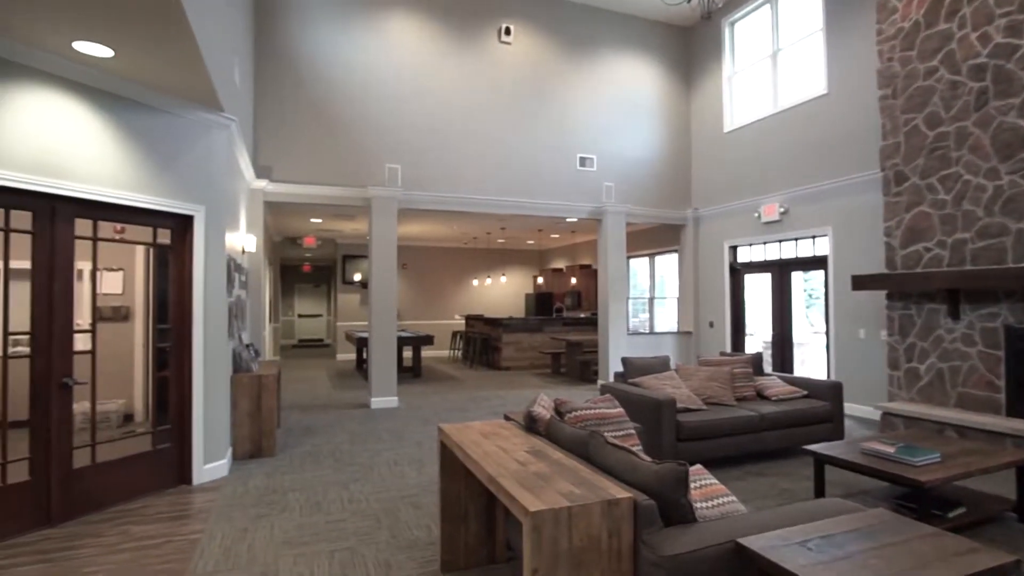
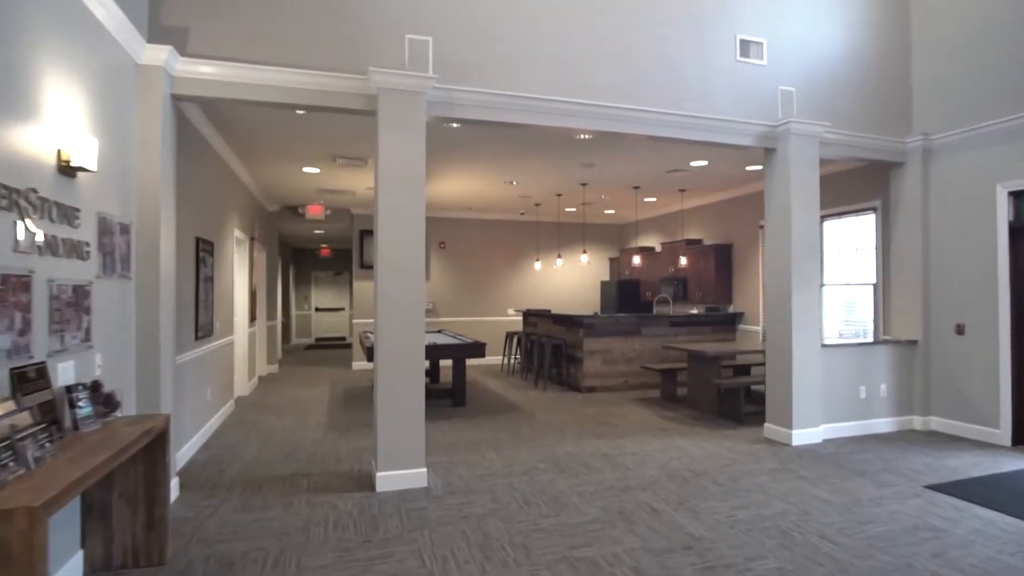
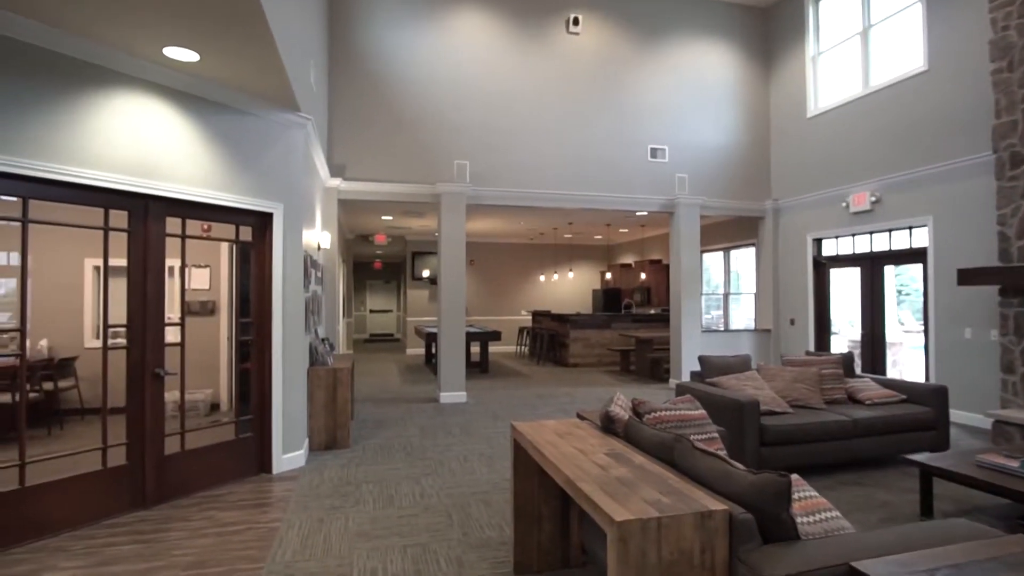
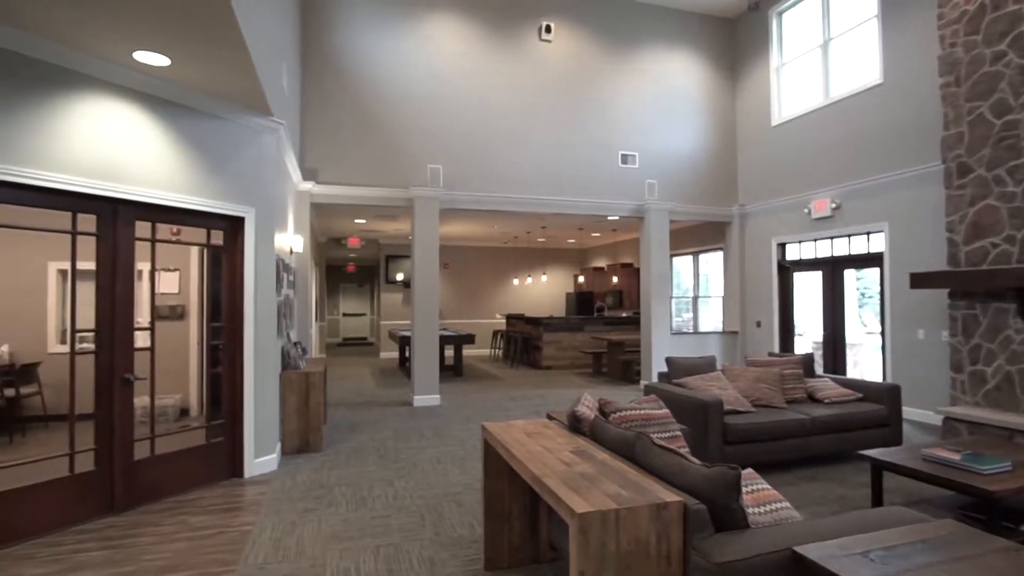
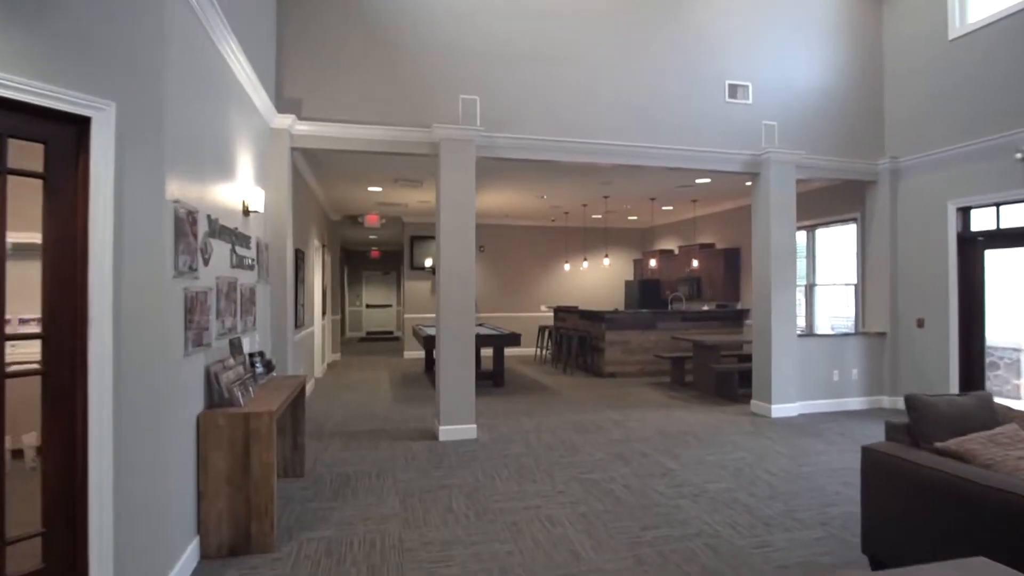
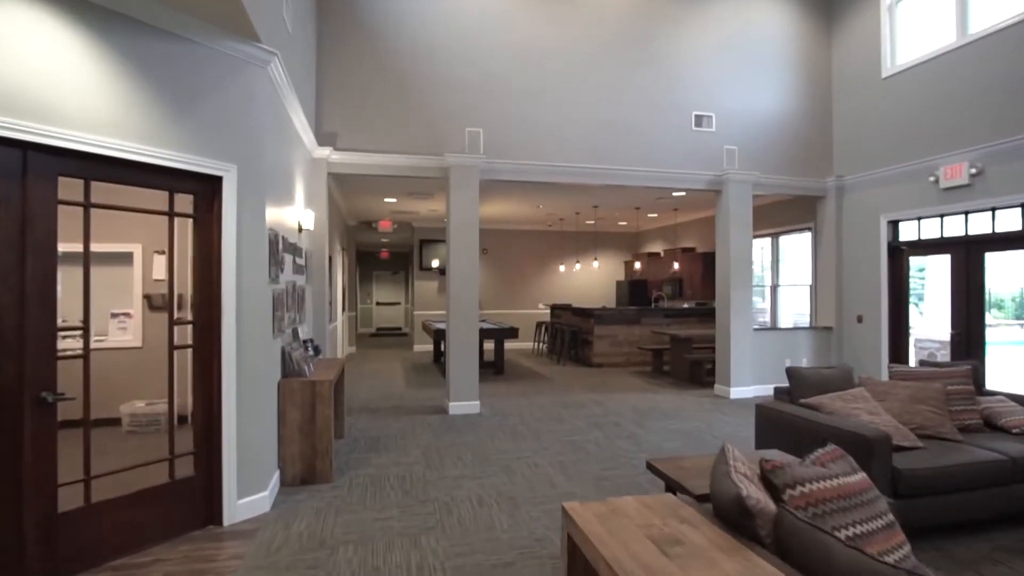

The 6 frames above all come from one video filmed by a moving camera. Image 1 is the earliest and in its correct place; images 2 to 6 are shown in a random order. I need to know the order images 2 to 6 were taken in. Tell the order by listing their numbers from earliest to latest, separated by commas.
4, 3, 6, 5, 2
